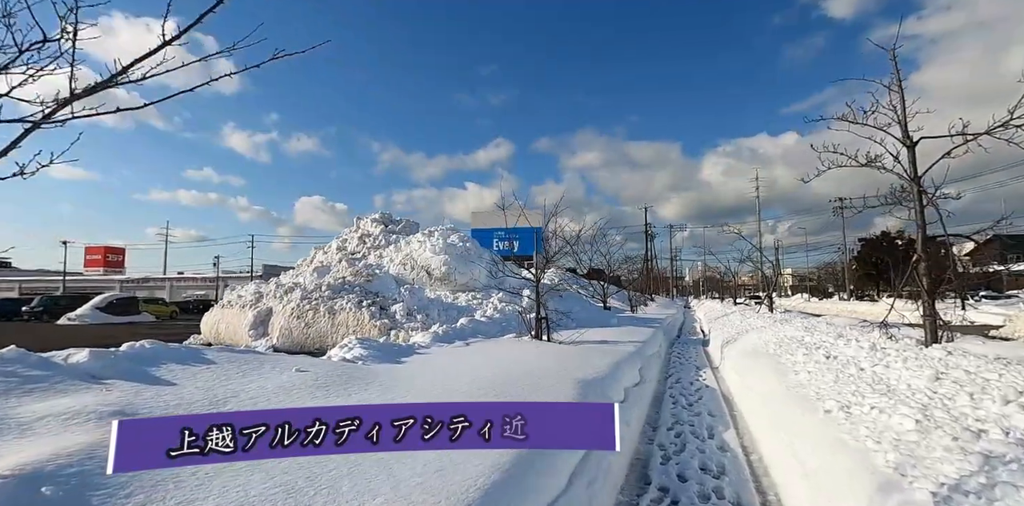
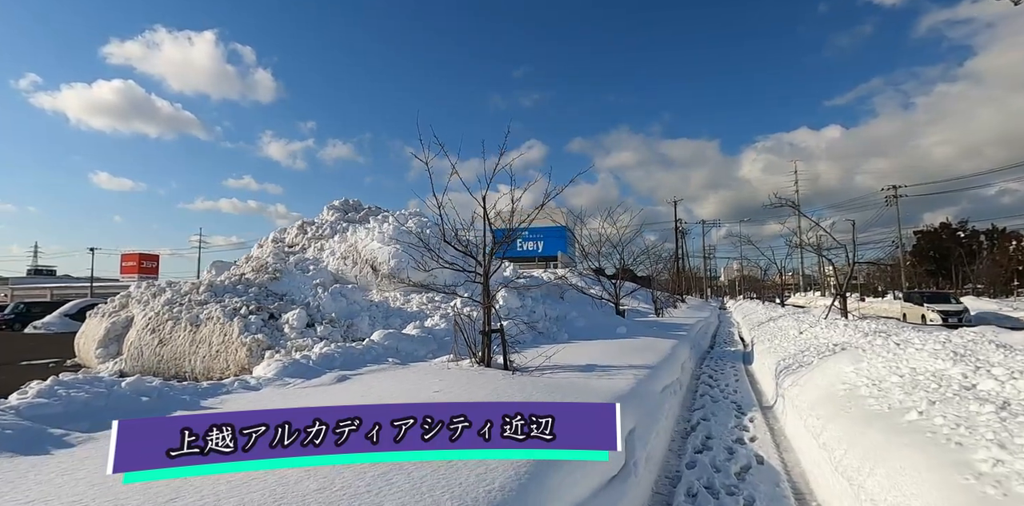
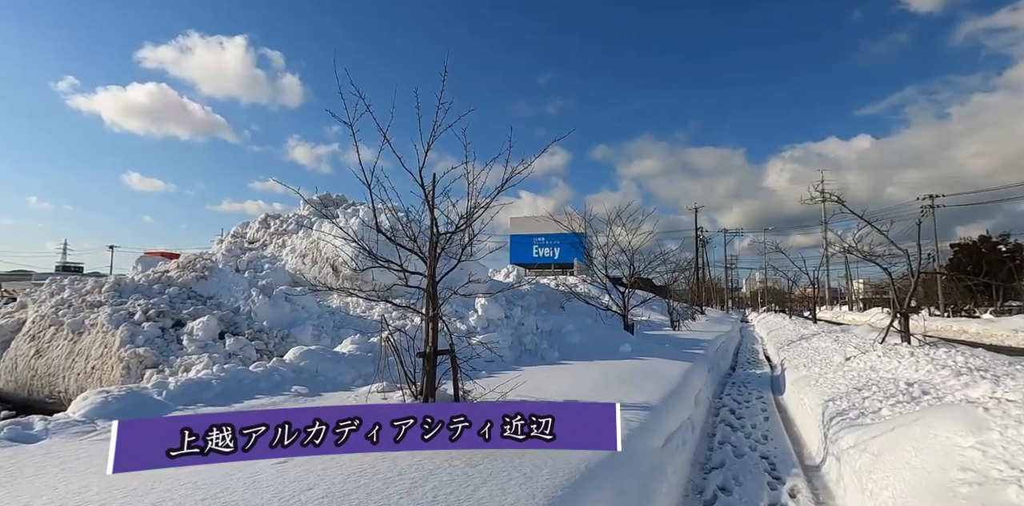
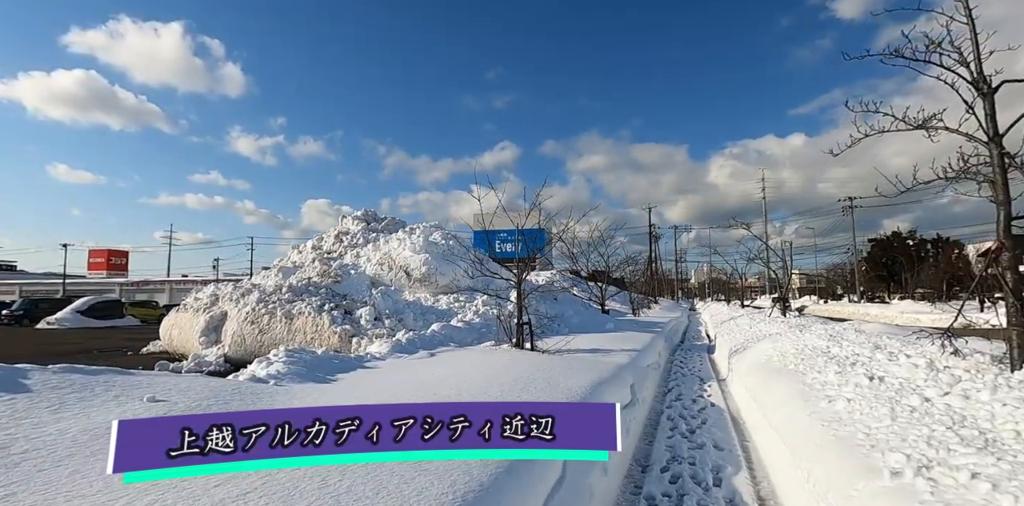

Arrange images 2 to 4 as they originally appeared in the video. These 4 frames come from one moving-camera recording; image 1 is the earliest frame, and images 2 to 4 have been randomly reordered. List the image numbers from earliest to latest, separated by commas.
4, 2, 3
